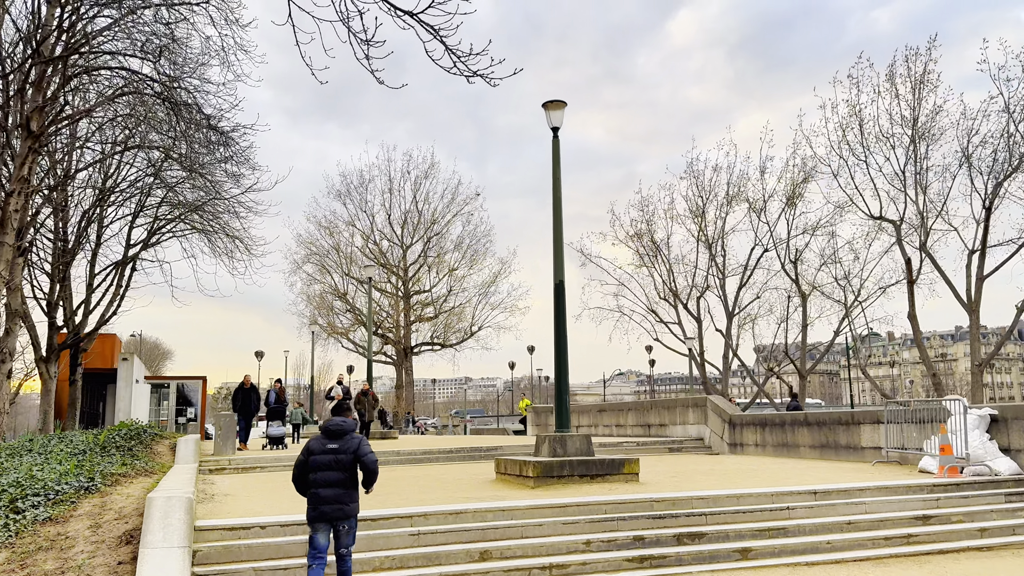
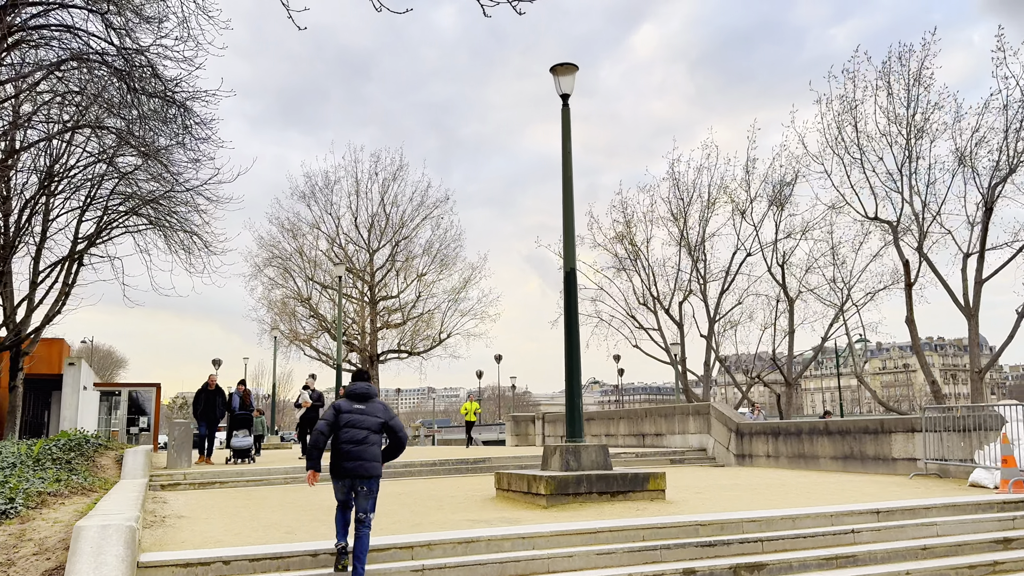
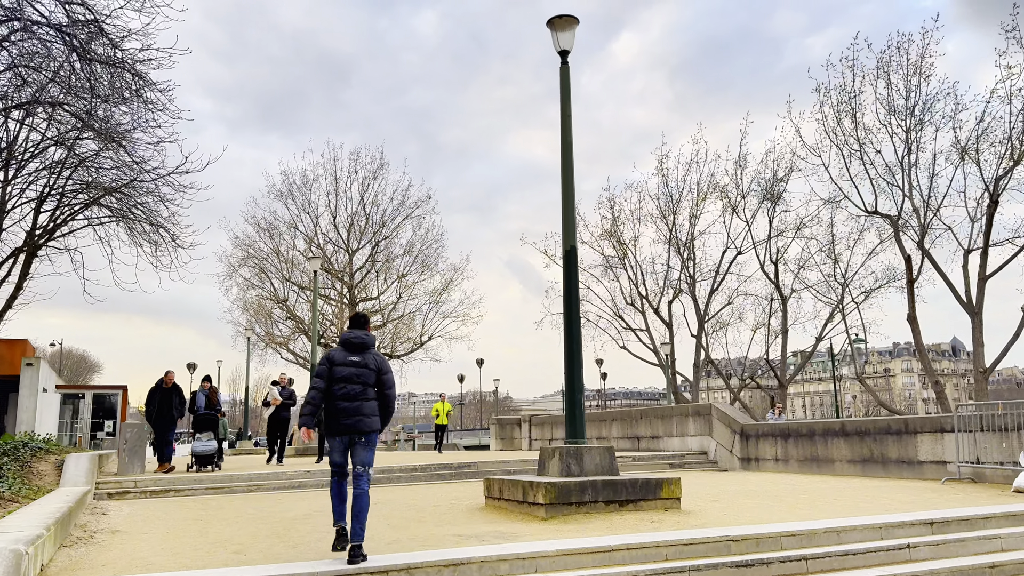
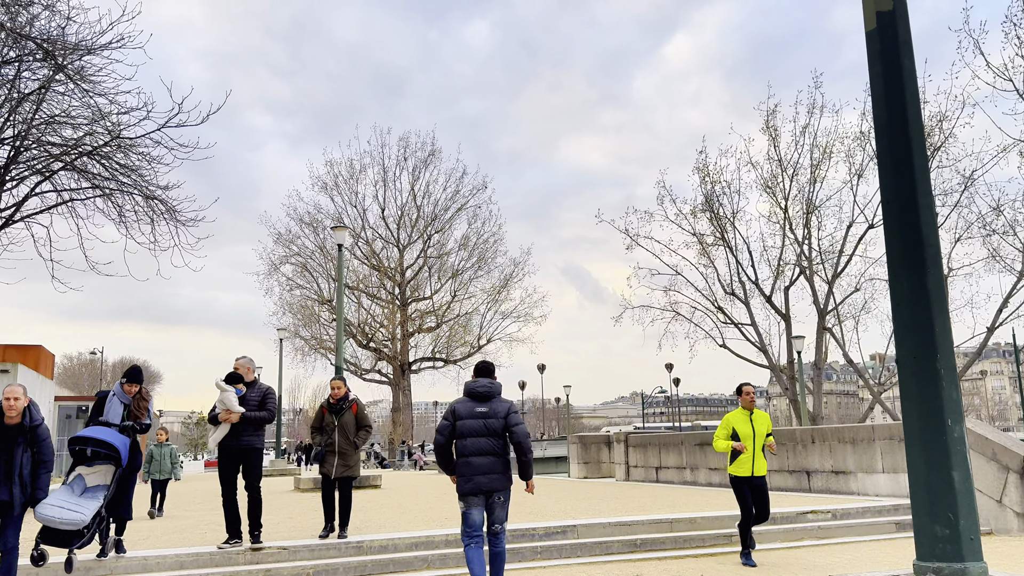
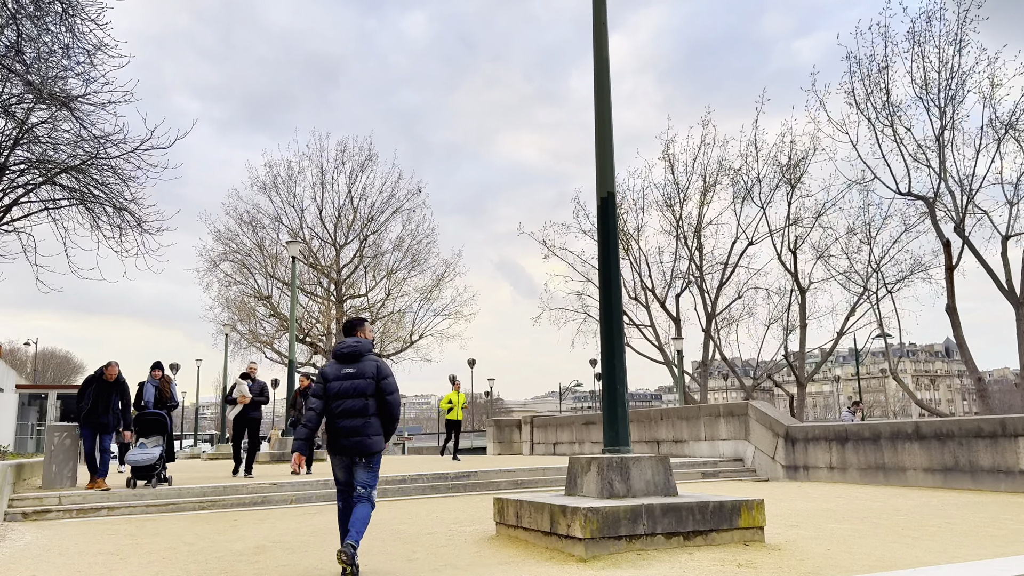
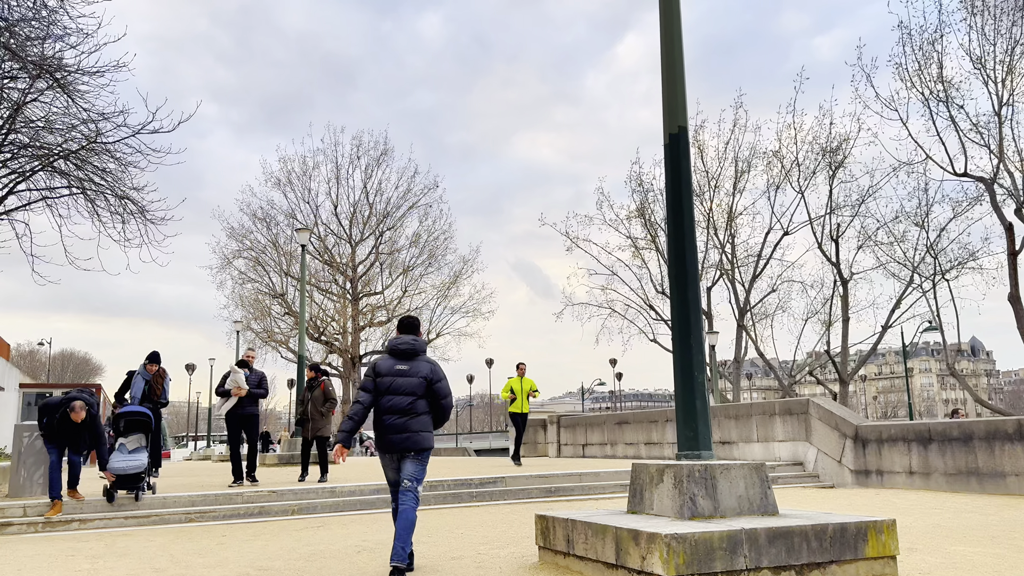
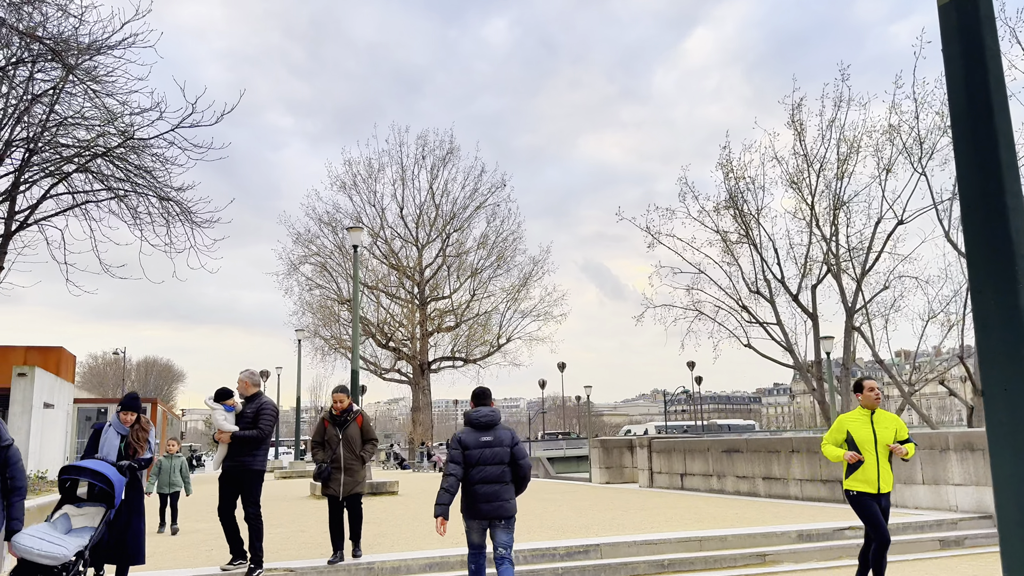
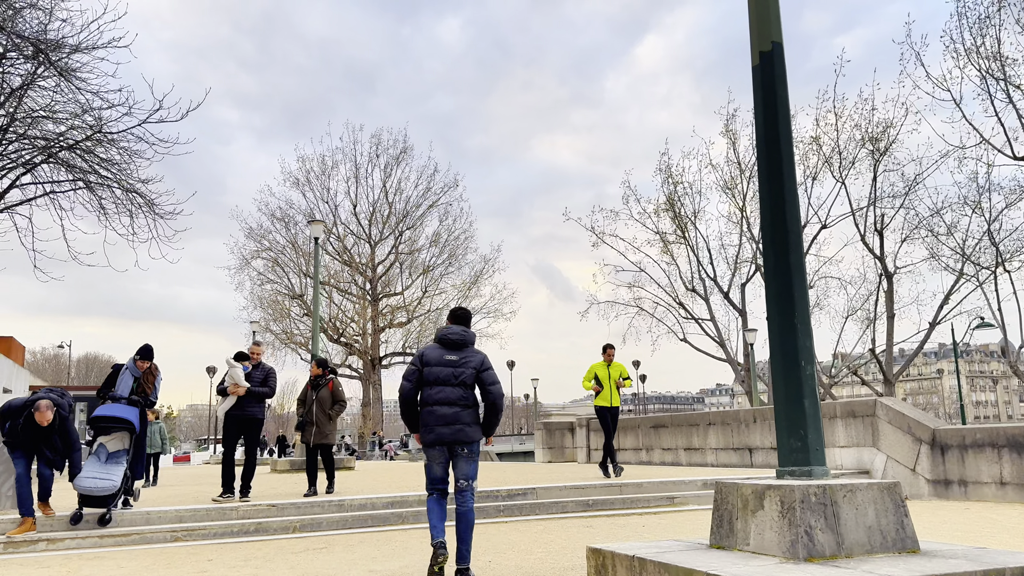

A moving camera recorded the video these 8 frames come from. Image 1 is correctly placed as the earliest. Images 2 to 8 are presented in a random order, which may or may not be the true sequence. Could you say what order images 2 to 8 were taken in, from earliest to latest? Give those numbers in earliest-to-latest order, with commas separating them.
2, 3, 5, 6, 8, 4, 7
